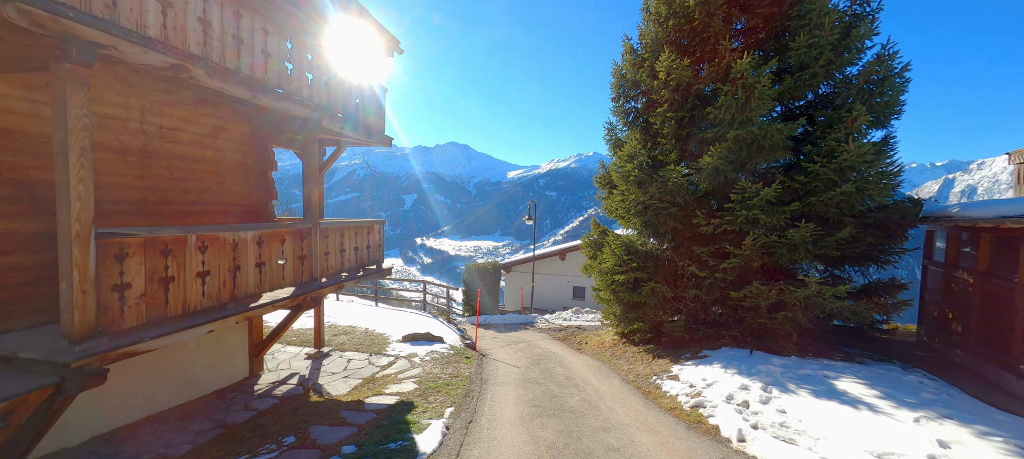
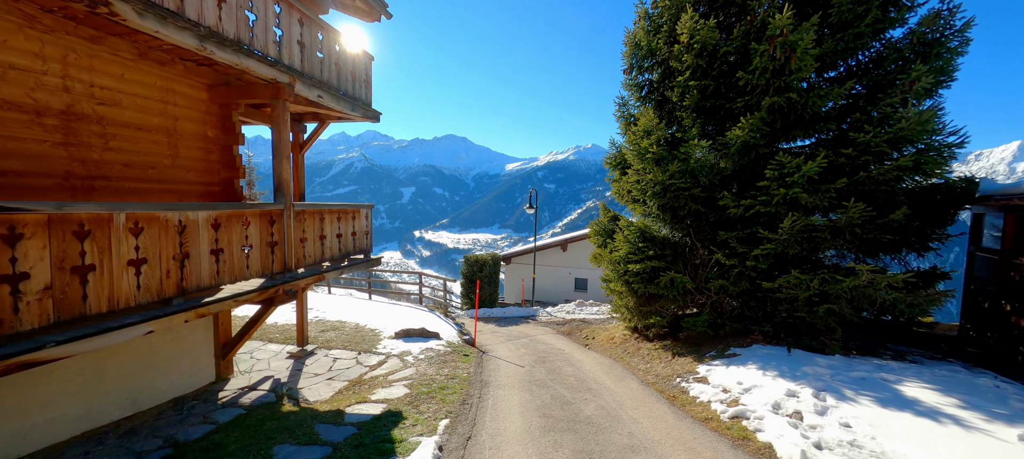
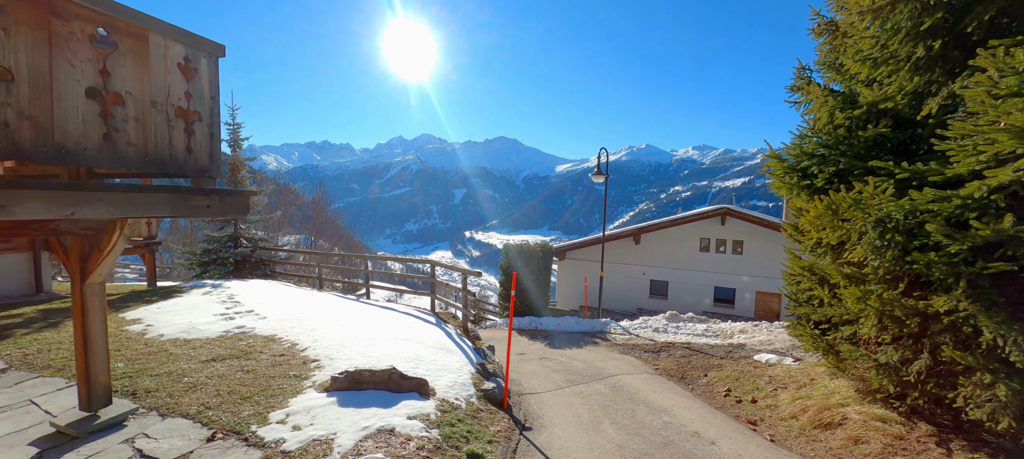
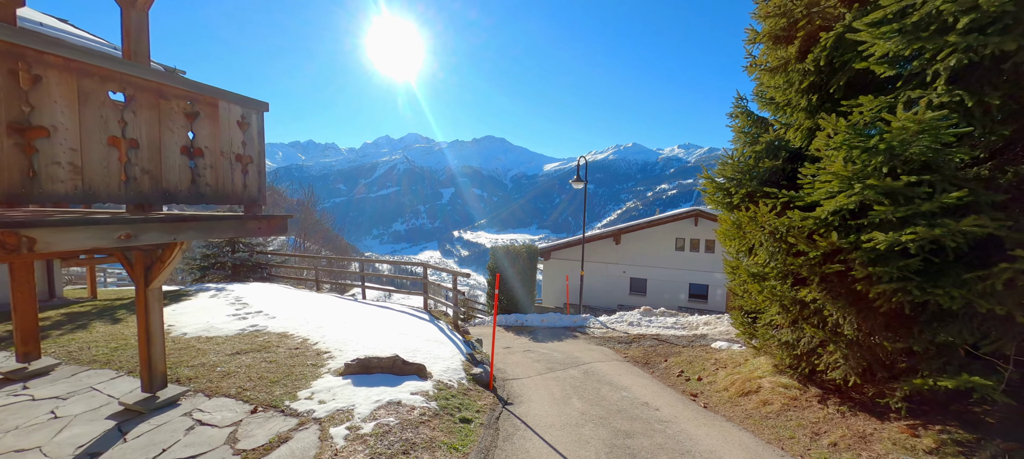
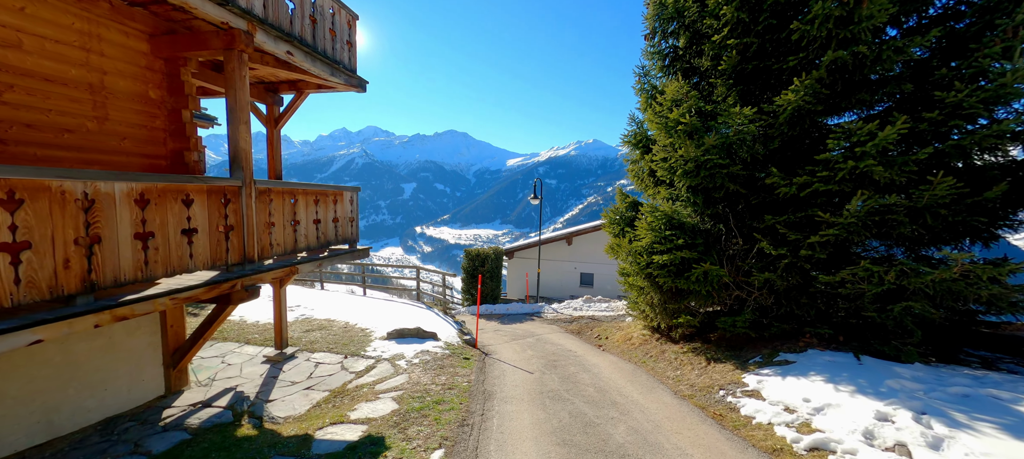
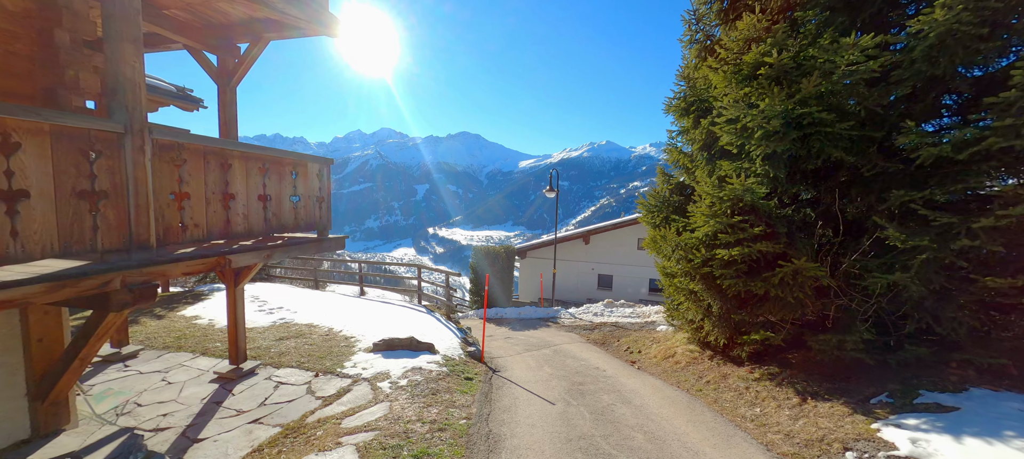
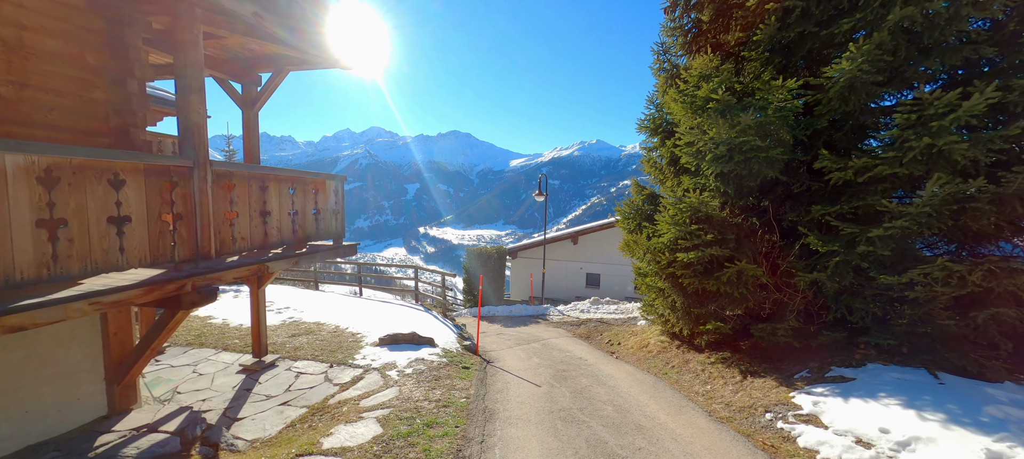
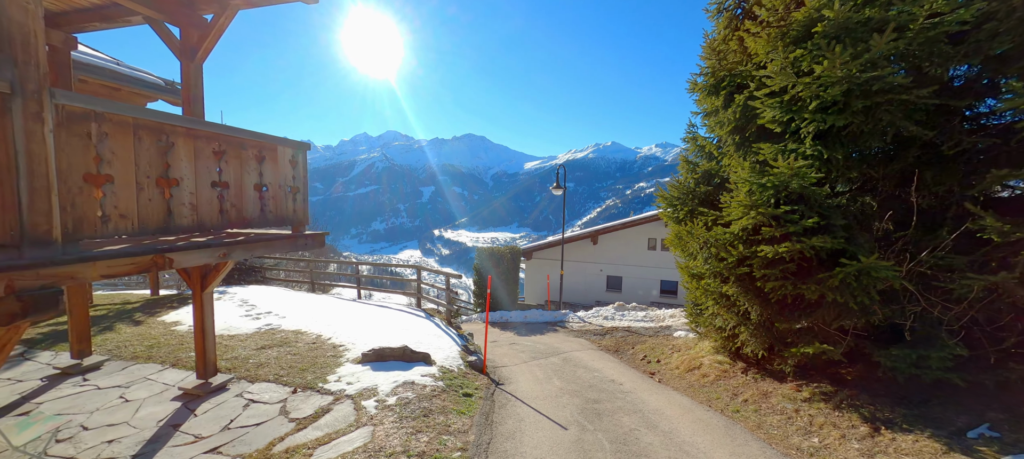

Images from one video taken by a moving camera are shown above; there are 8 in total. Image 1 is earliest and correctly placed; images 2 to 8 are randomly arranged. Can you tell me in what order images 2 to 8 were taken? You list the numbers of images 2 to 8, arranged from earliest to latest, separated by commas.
2, 5, 7, 6, 8, 4, 3
